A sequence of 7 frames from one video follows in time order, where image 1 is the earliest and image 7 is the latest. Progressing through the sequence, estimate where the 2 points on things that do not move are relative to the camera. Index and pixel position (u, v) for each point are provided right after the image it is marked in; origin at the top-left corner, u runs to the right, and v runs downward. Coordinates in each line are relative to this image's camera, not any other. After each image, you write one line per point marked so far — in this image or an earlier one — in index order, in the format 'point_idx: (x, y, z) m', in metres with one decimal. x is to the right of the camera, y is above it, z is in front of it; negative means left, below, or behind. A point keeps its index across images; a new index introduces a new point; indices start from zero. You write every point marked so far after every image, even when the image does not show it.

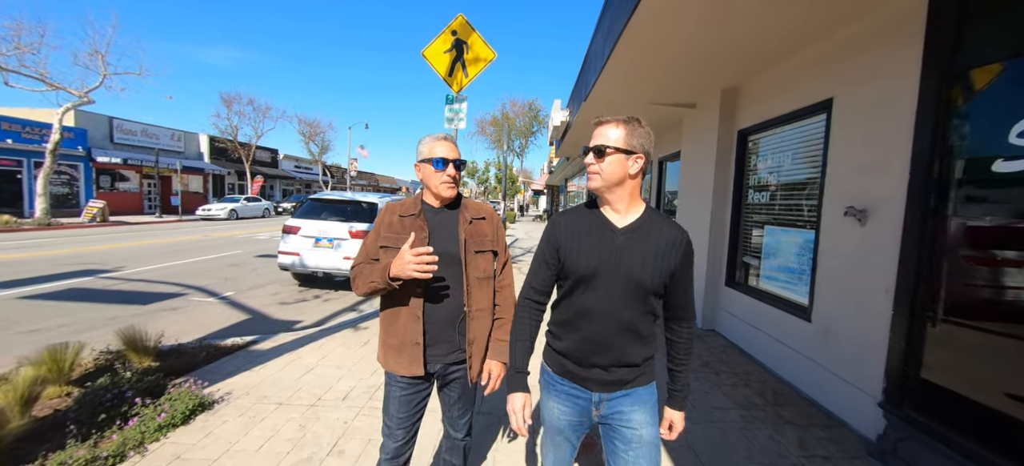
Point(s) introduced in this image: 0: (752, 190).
0: (+2.7, +0.5, +4.0) m
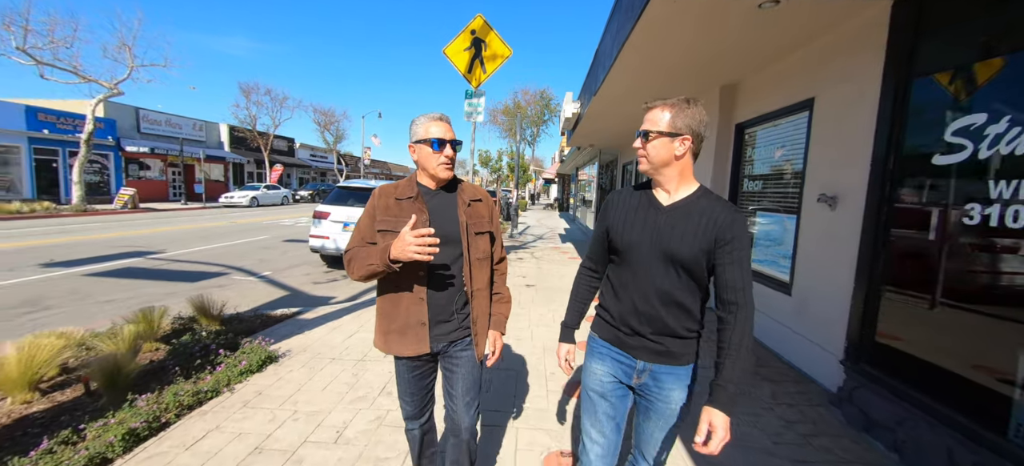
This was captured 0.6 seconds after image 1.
0: (+2.9, +0.7, +4.3) m
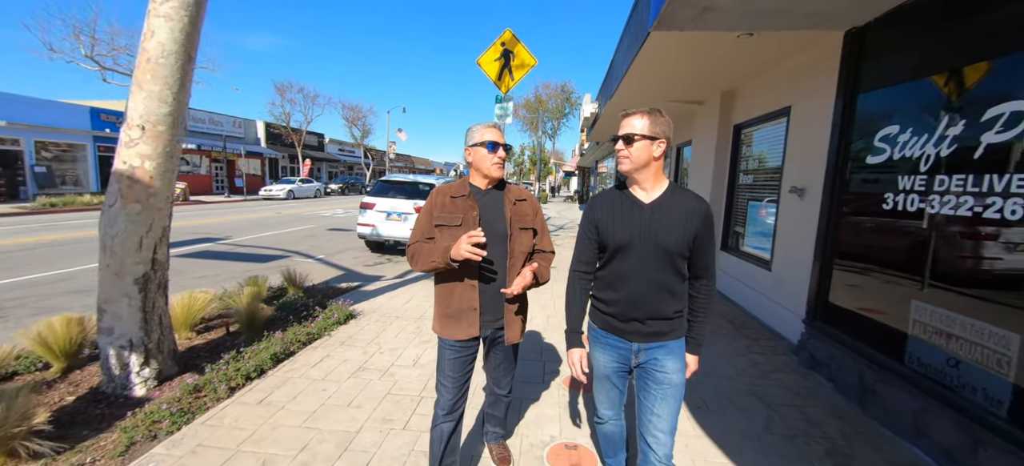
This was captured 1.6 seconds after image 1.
0: (+3.3, +0.9, +4.9) m
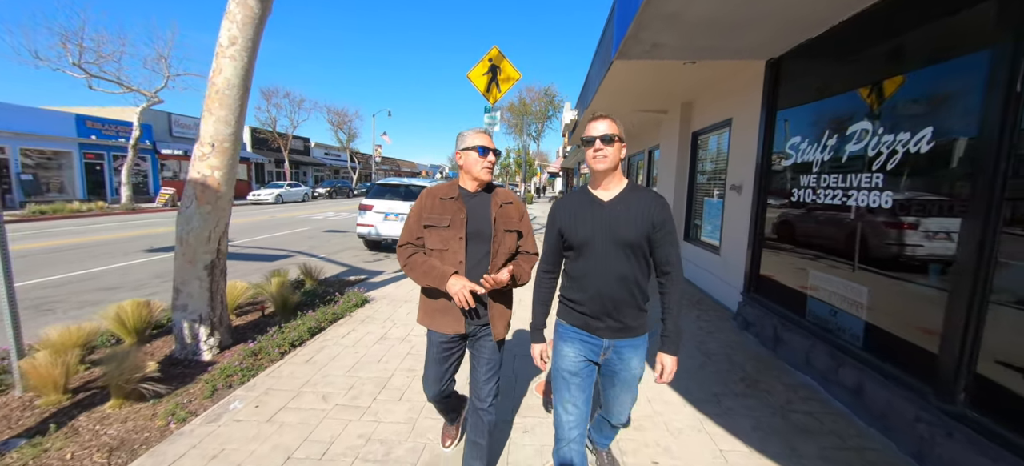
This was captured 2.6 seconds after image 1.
0: (+3.1, +1.0, +5.6) m
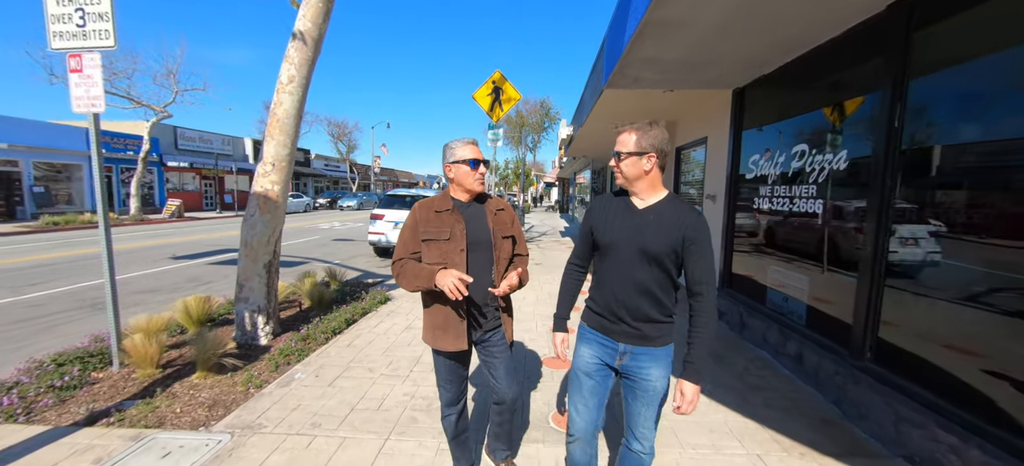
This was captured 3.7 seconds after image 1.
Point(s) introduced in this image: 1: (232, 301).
0: (+3.1, +0.9, +6.3) m
1: (-3.5, -0.9, +4.3) m
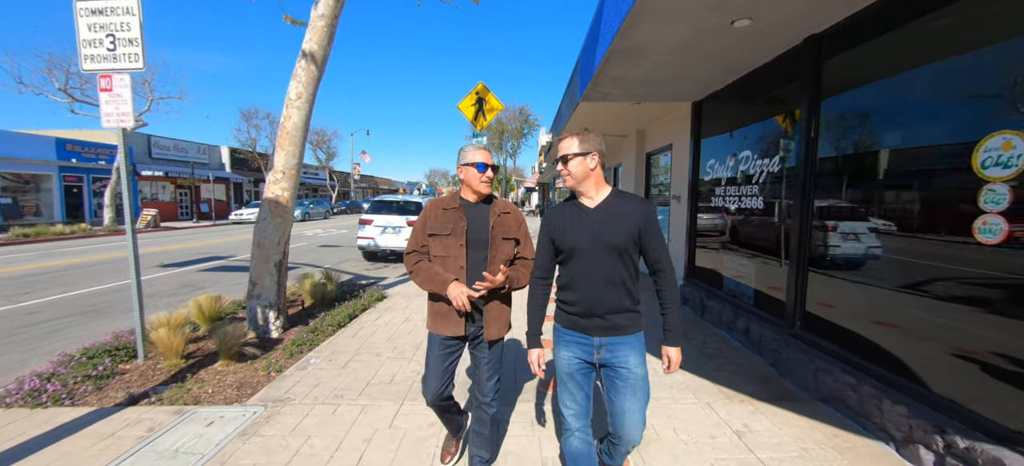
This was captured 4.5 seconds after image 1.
0: (+2.9, +0.9, +6.9) m
1: (-3.7, -0.9, +4.5) m
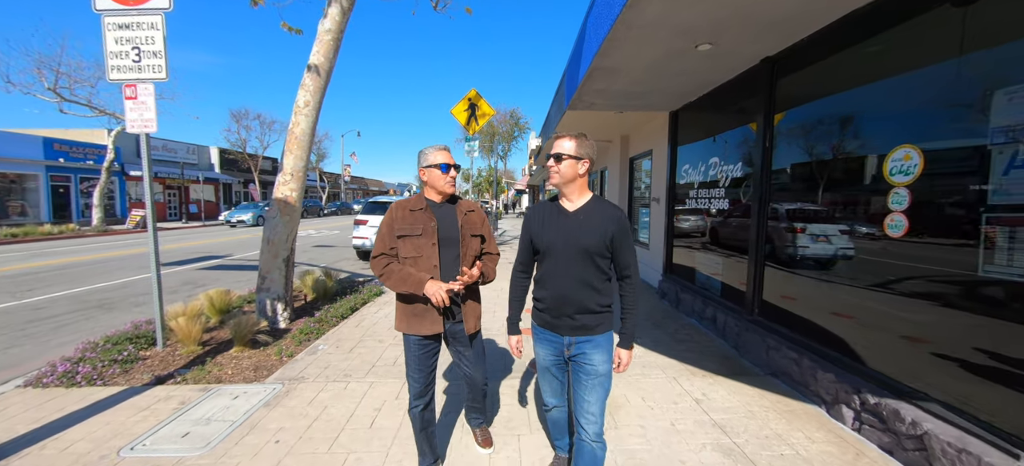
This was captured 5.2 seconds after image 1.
0: (+2.7, +0.9, +7.4) m
1: (-3.8, -0.9, +4.8) m
